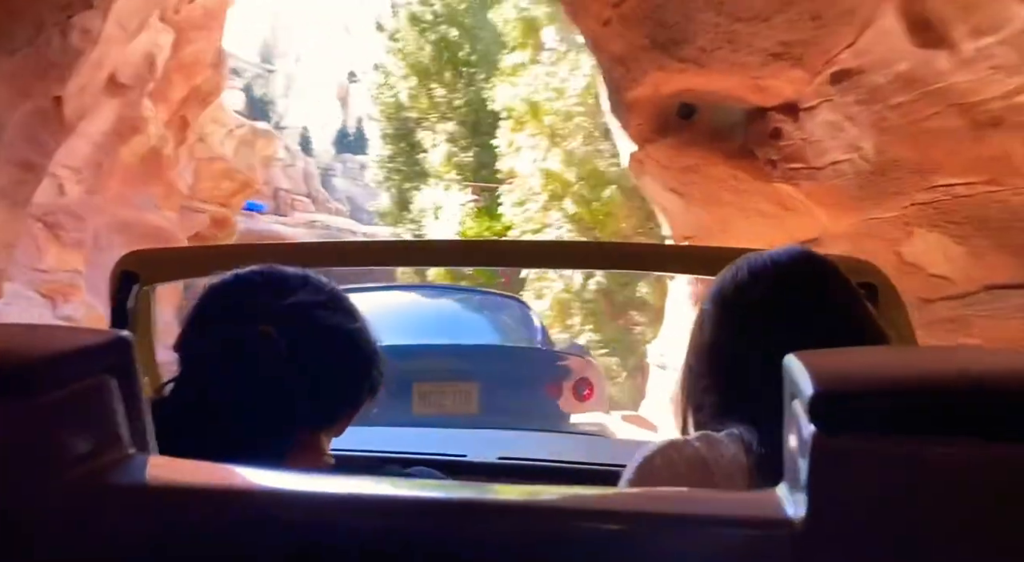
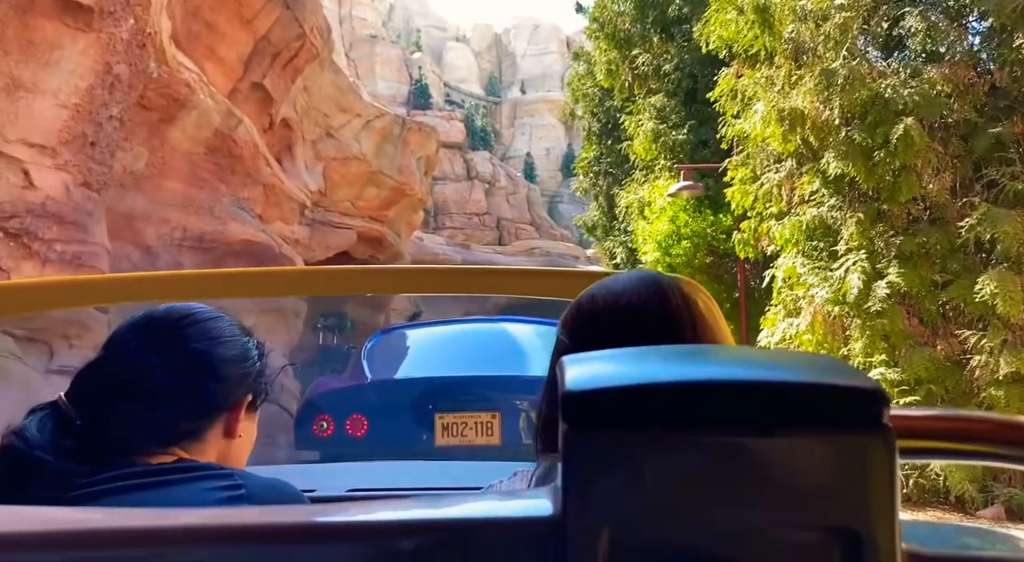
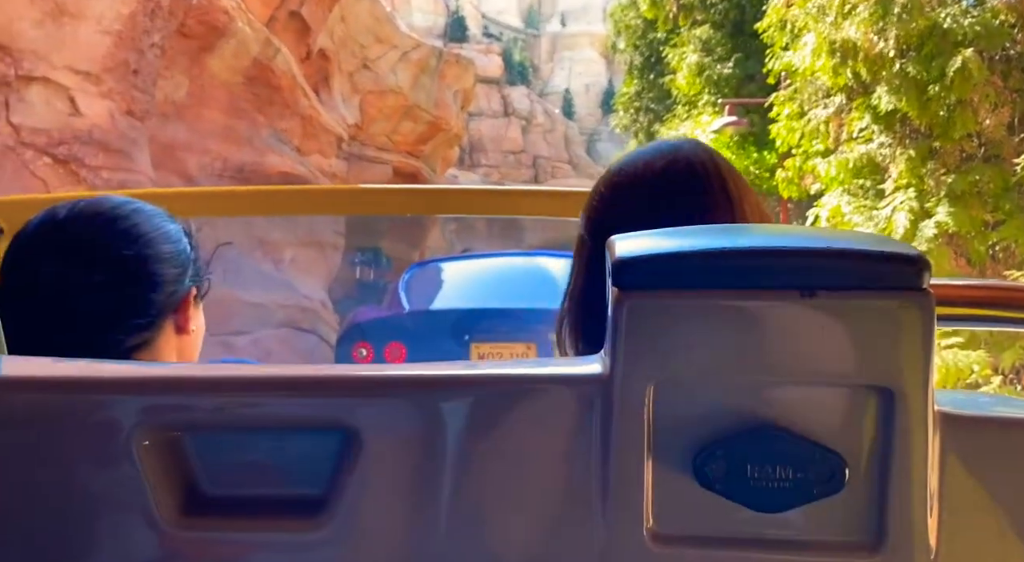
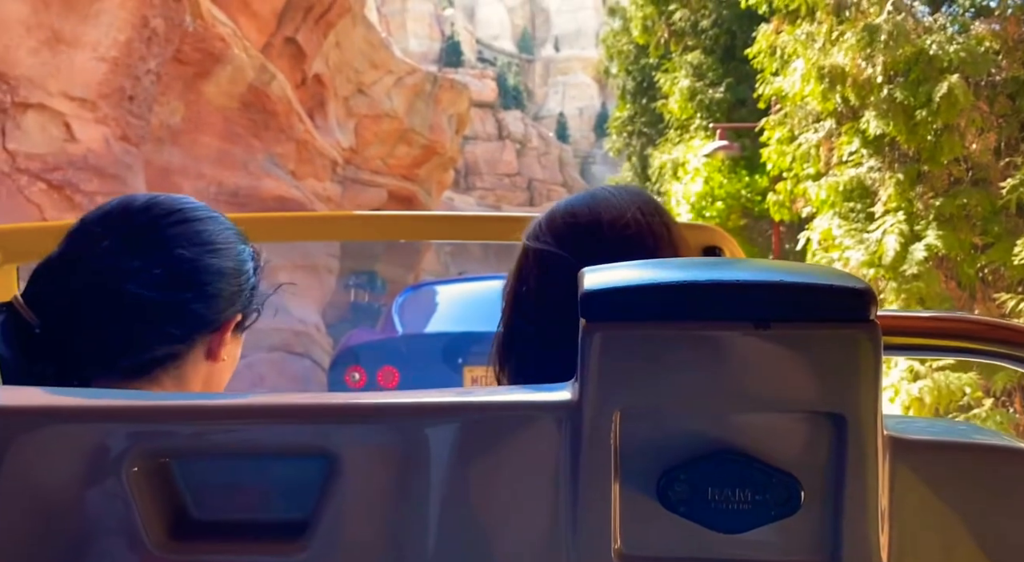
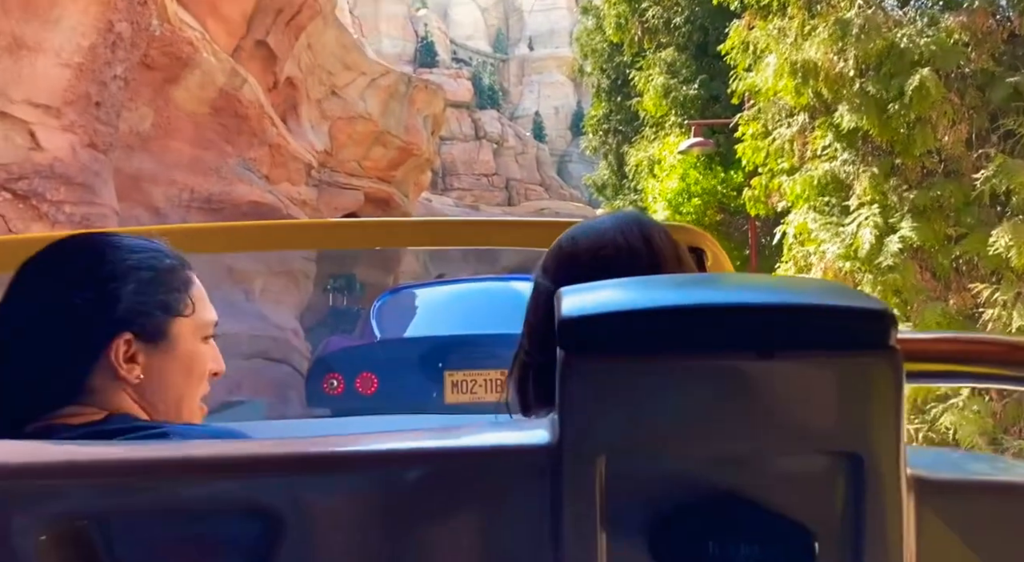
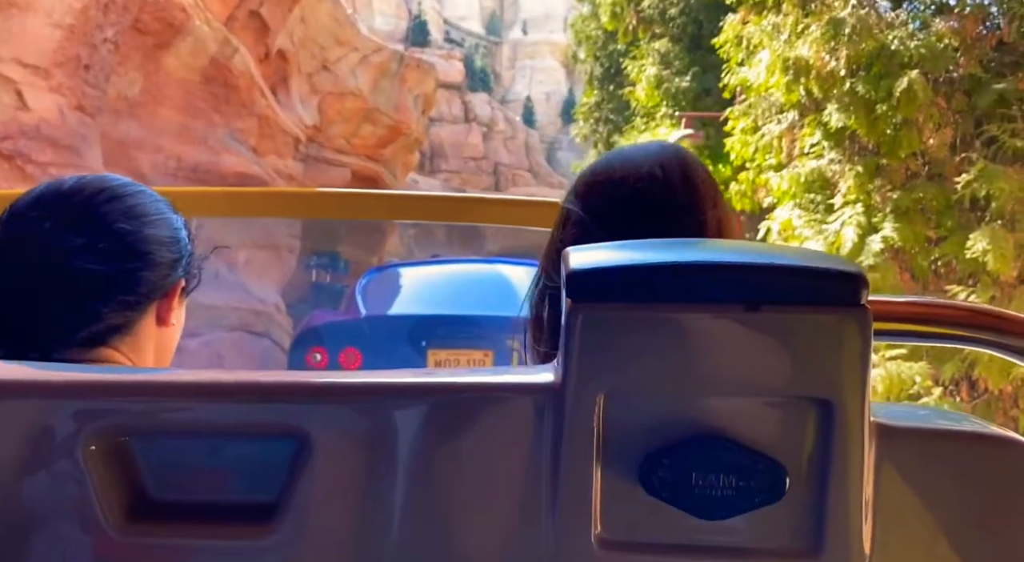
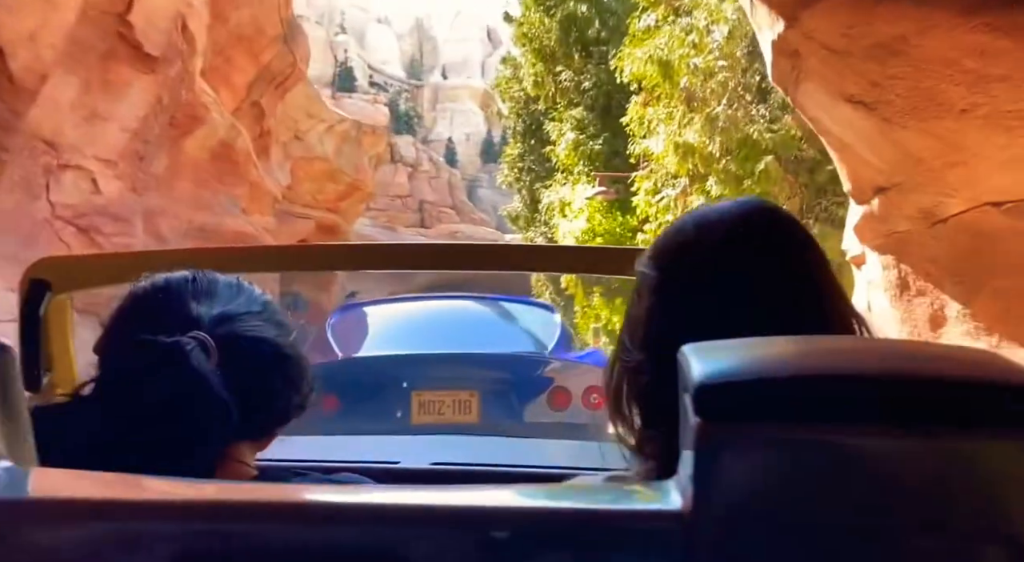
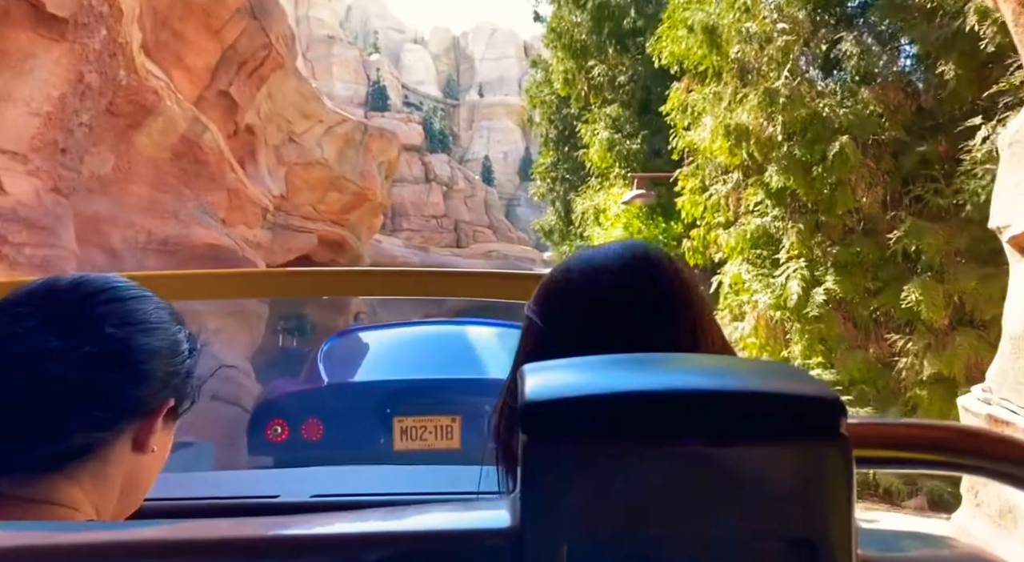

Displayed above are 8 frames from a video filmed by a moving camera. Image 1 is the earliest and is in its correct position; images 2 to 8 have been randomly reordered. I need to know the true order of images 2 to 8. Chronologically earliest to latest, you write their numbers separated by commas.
7, 8, 2, 5, 3, 6, 4
